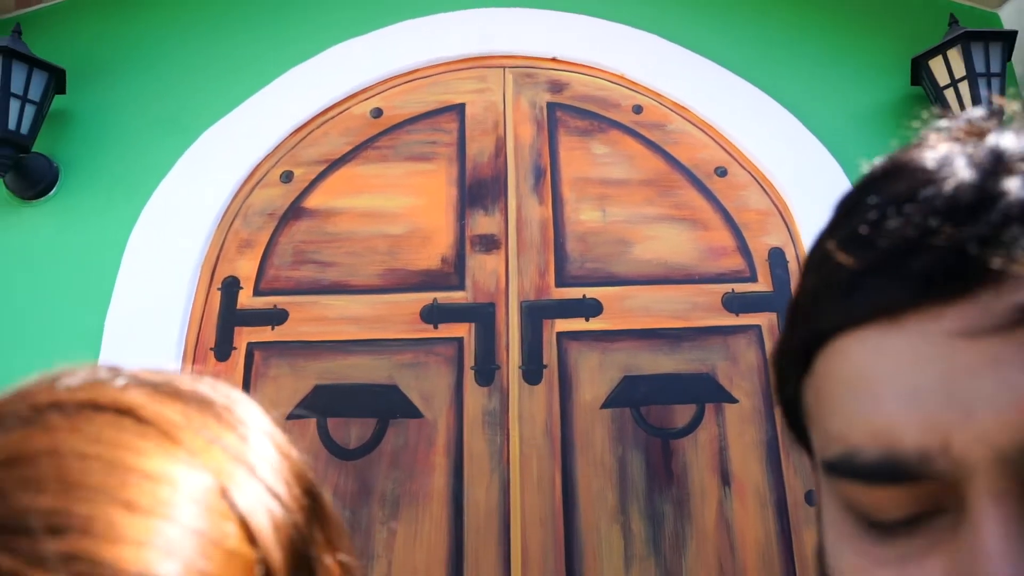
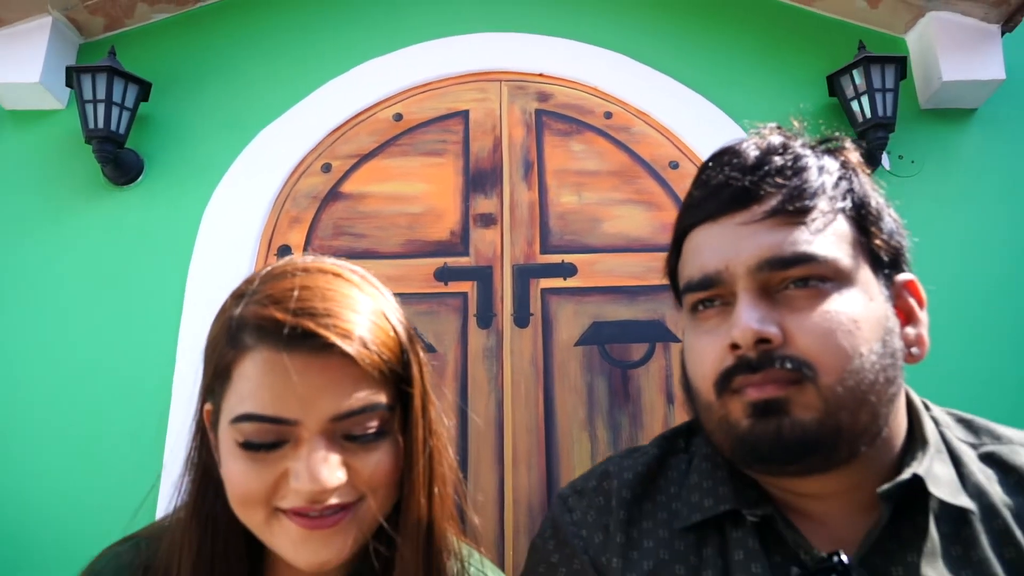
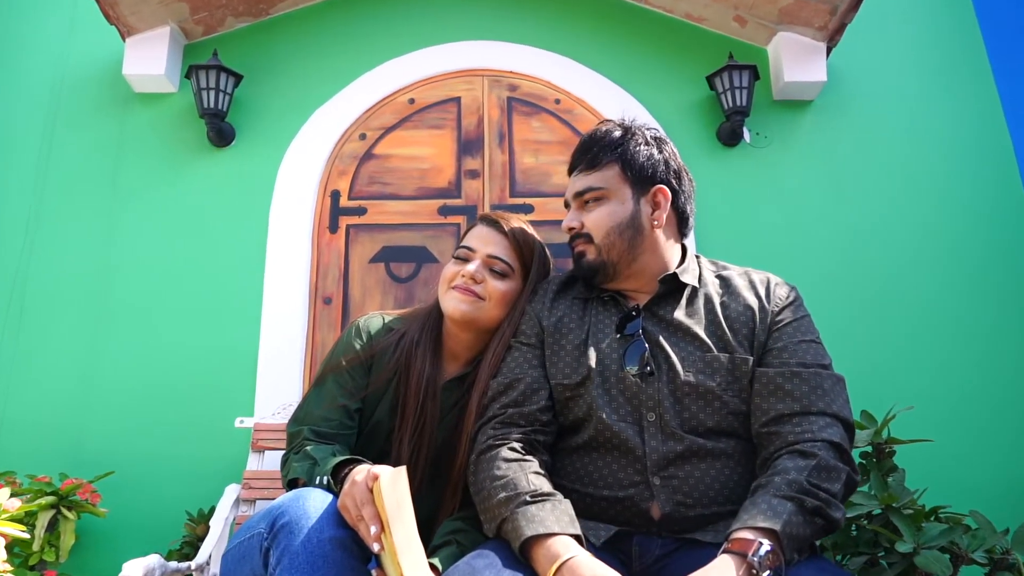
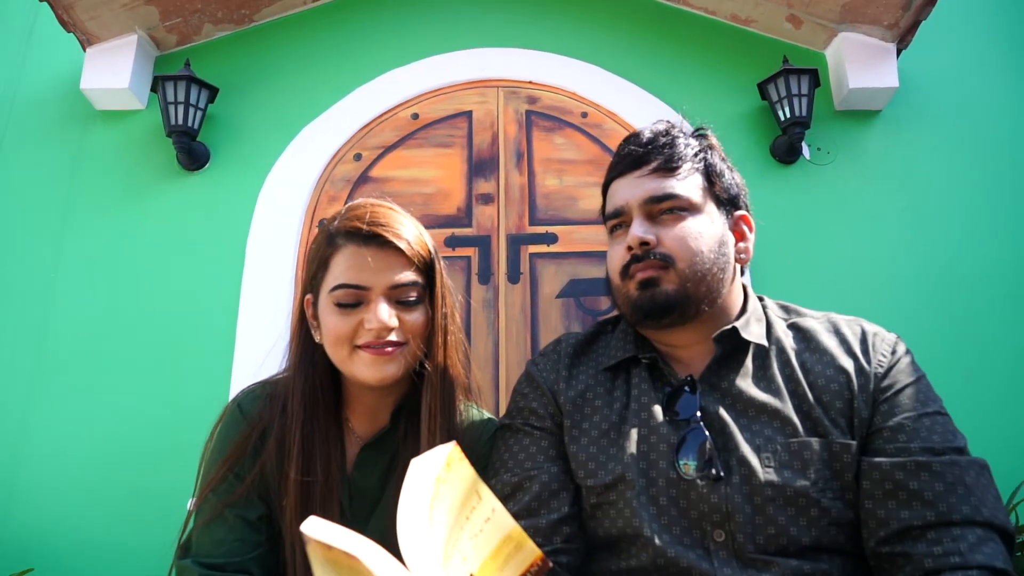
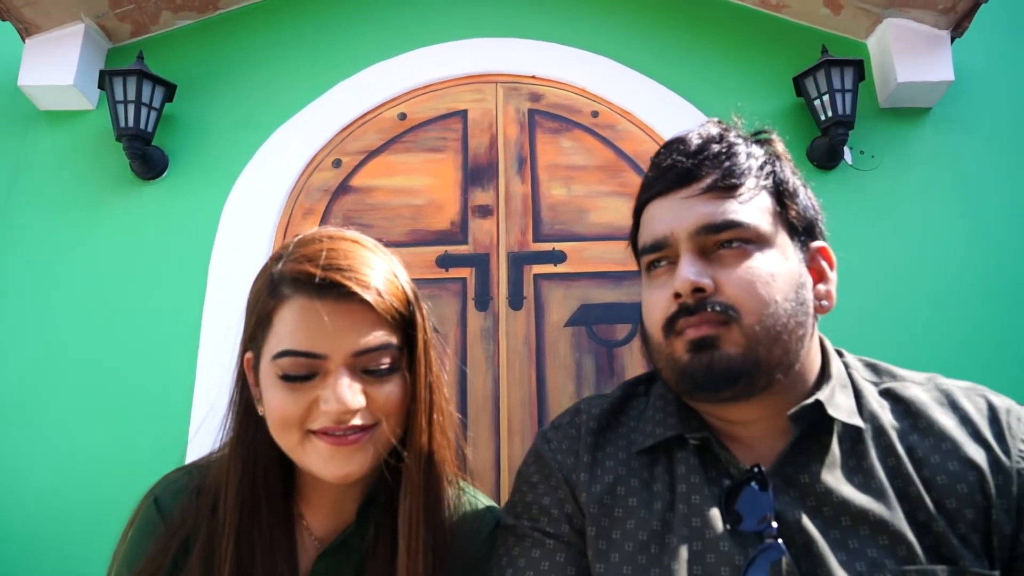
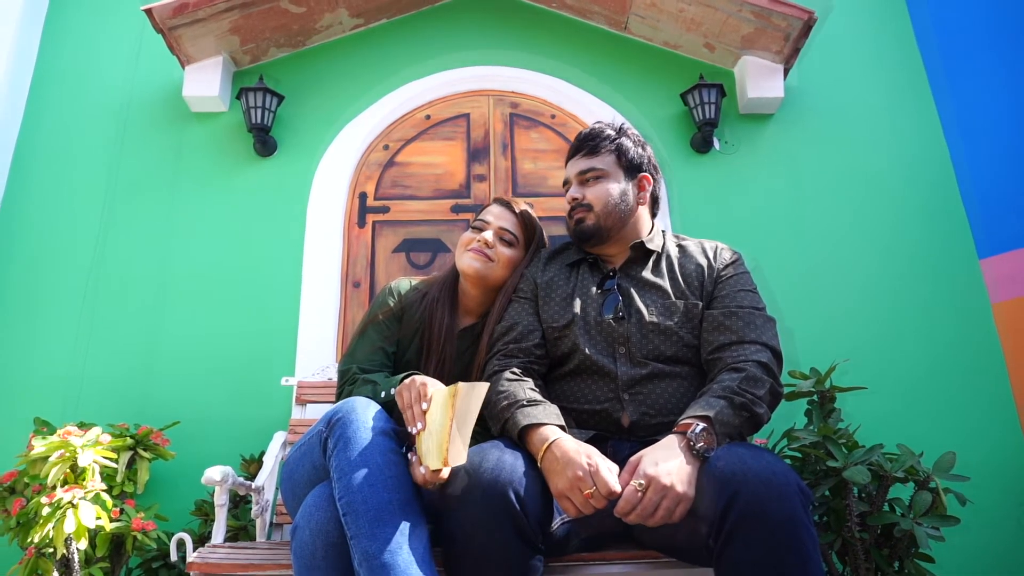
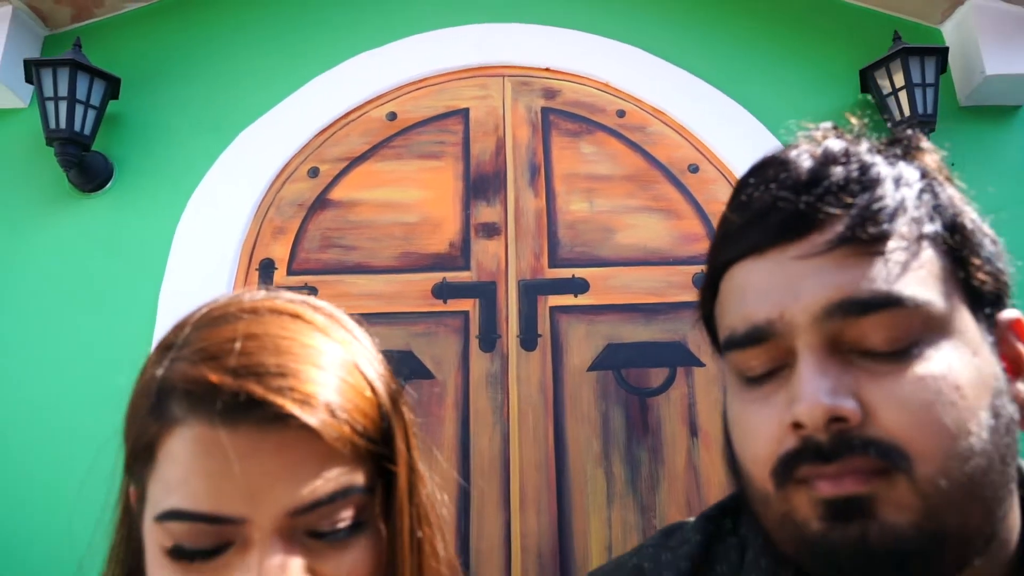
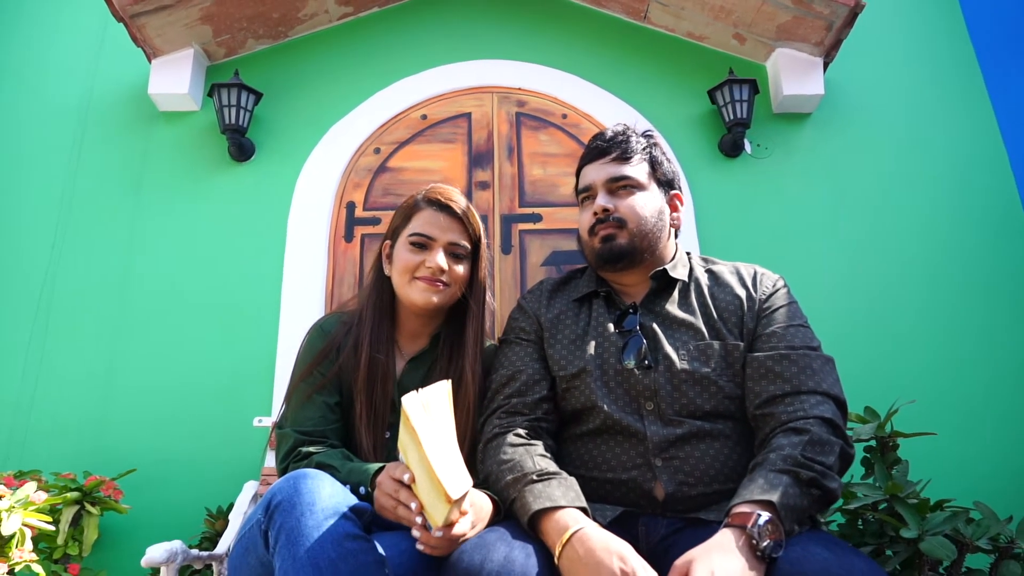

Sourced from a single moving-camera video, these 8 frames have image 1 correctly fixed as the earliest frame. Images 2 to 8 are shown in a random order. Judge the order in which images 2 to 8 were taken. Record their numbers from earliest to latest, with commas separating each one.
7, 2, 5, 4, 8, 6, 3
